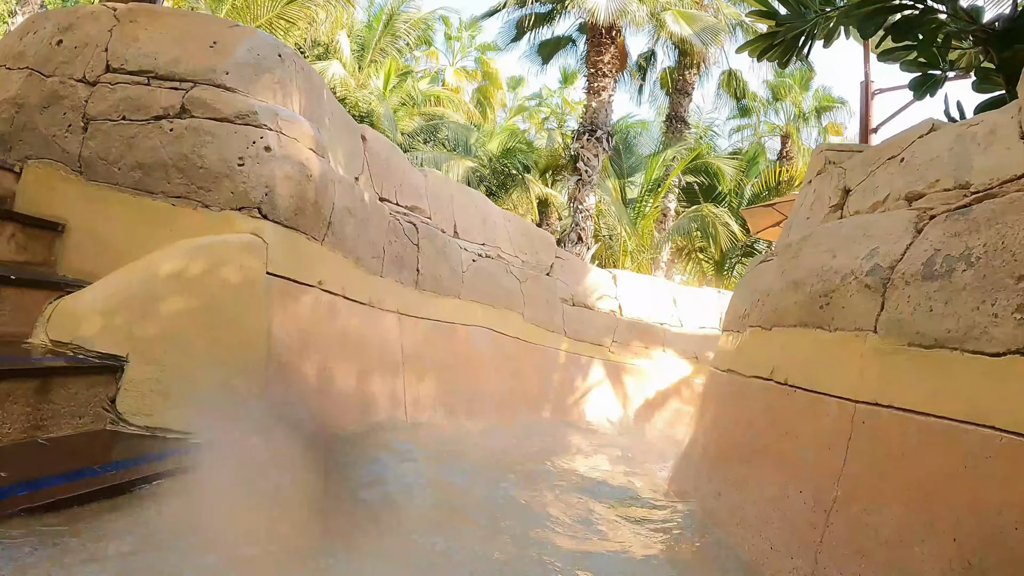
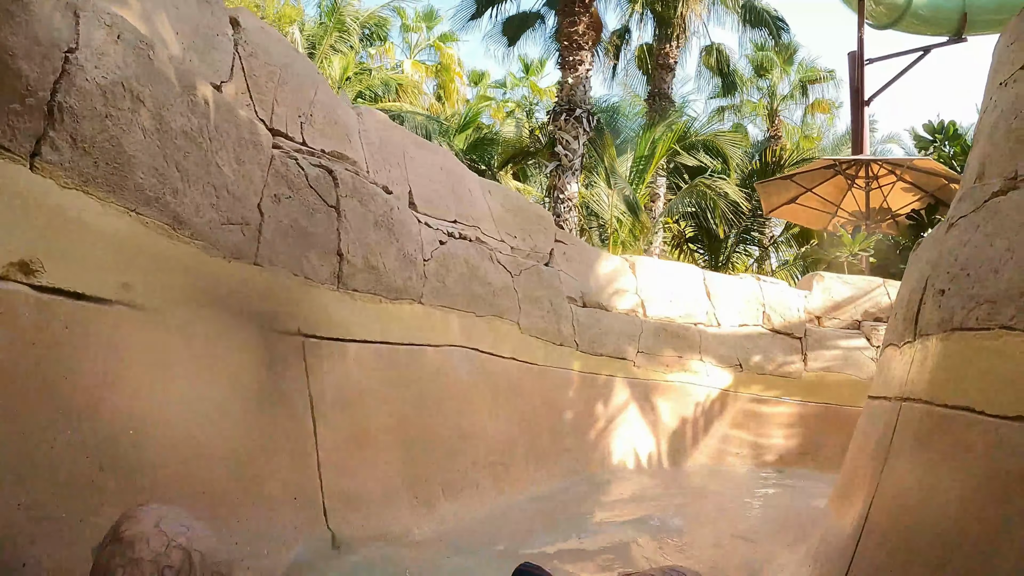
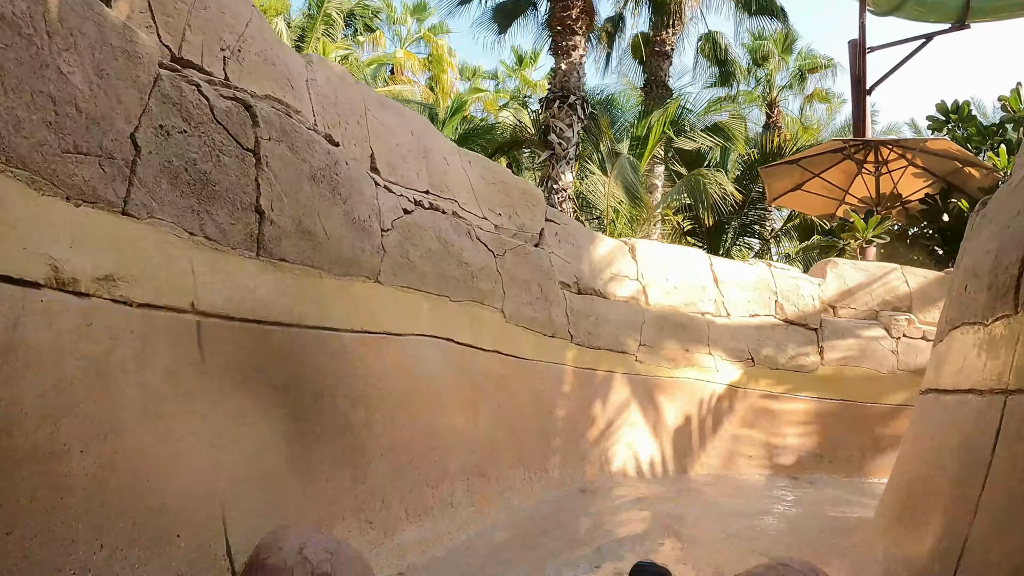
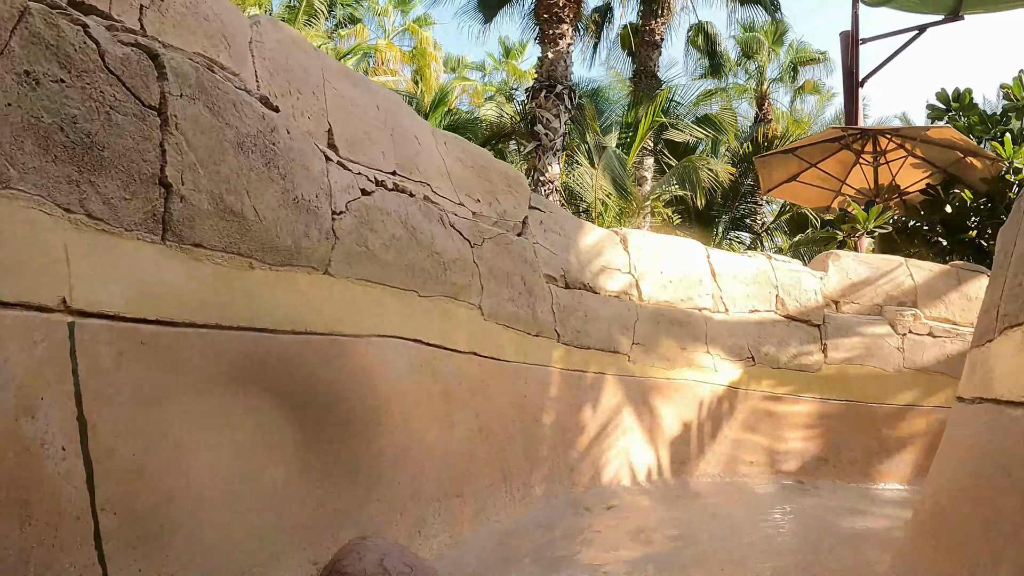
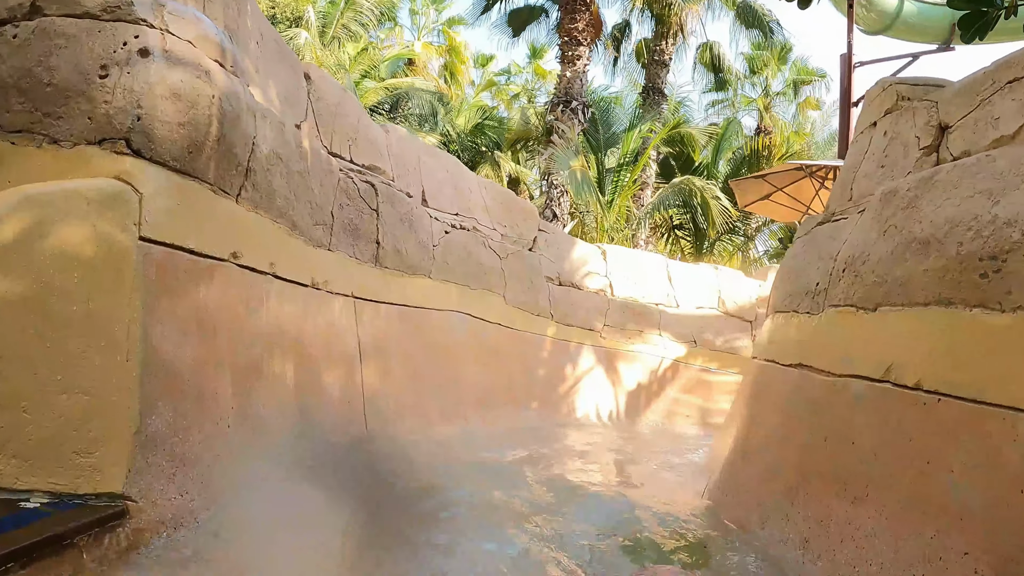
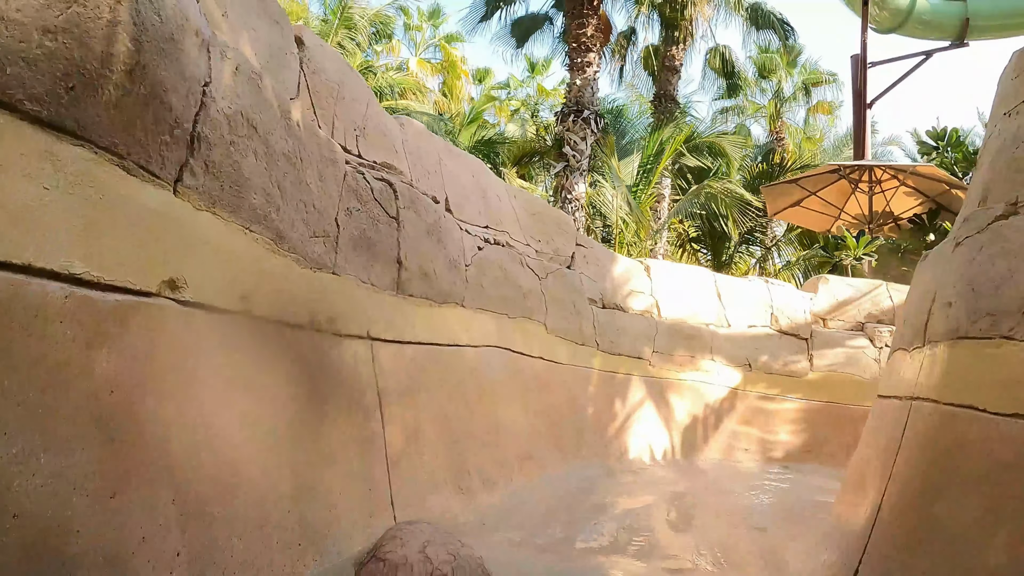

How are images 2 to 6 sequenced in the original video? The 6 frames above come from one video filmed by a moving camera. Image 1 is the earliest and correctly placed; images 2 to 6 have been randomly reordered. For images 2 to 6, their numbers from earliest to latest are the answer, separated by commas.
5, 6, 2, 3, 4
